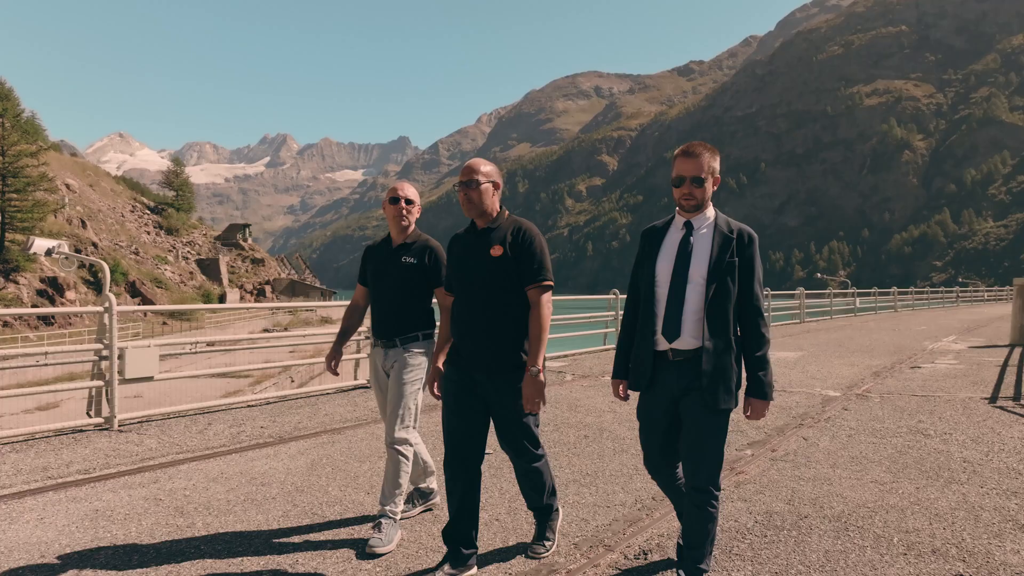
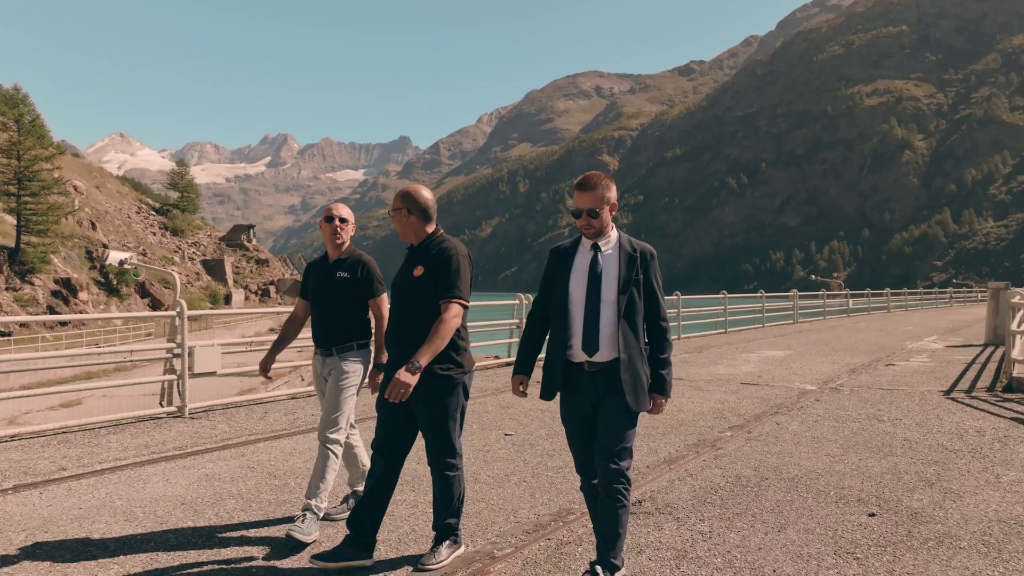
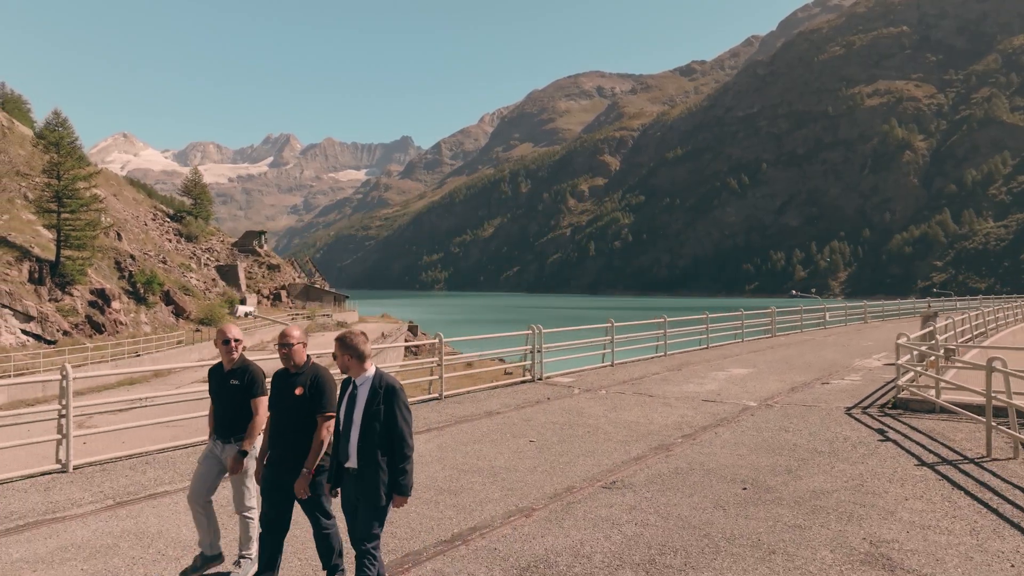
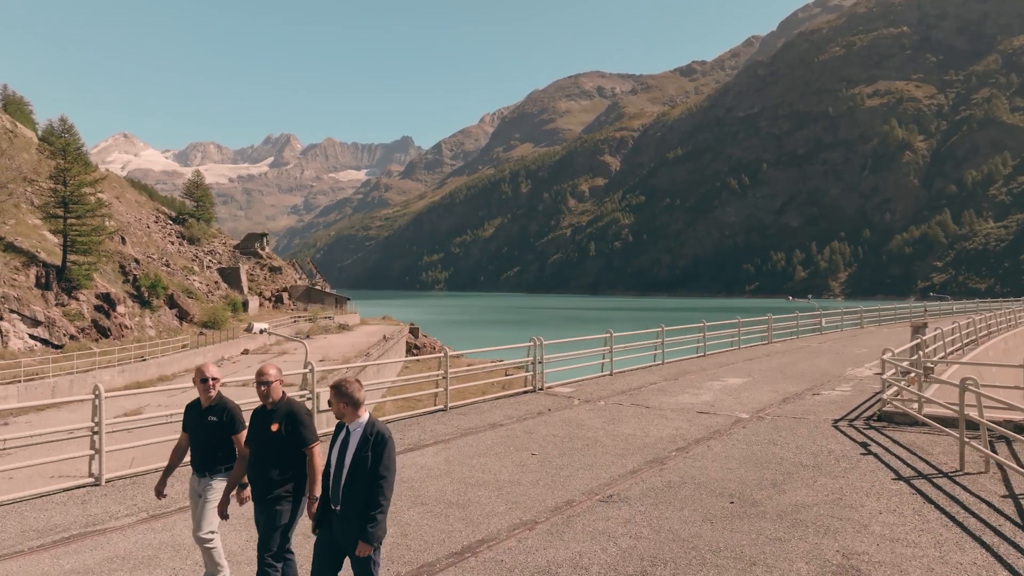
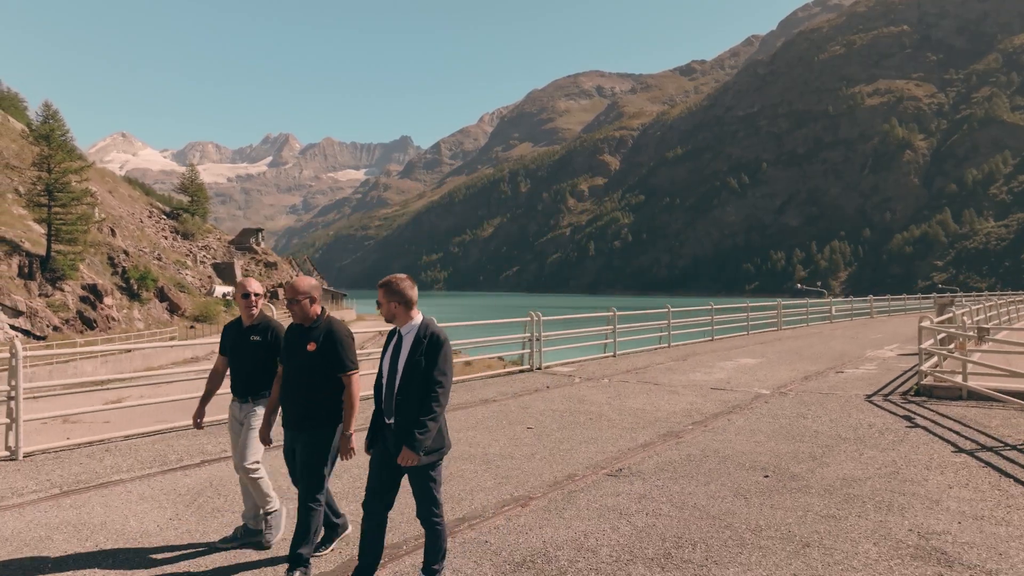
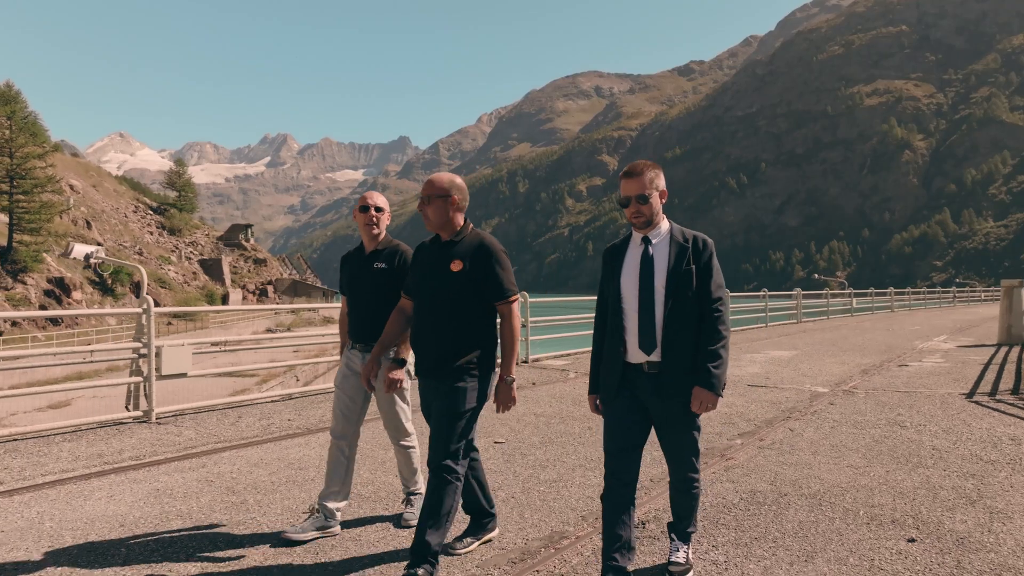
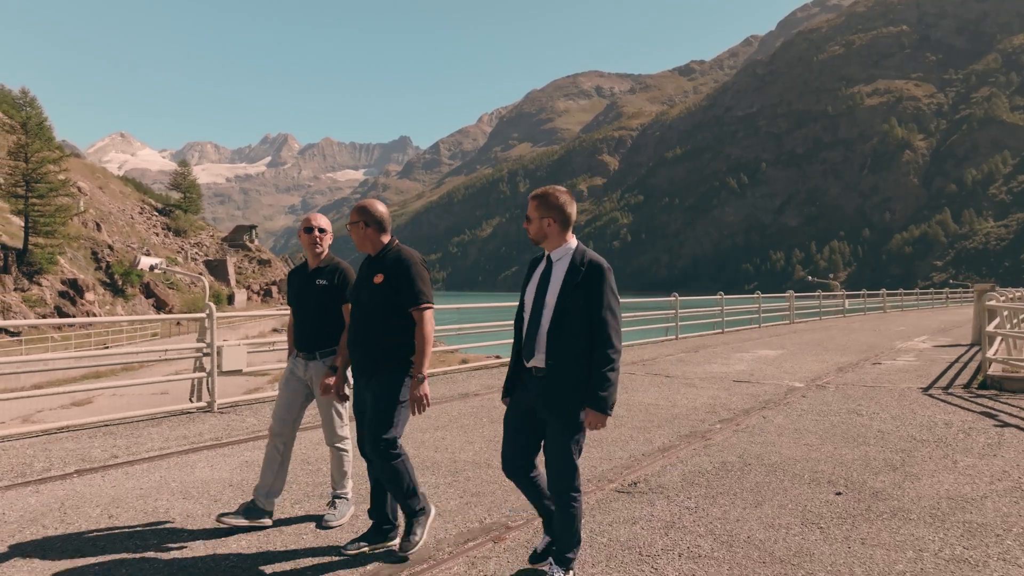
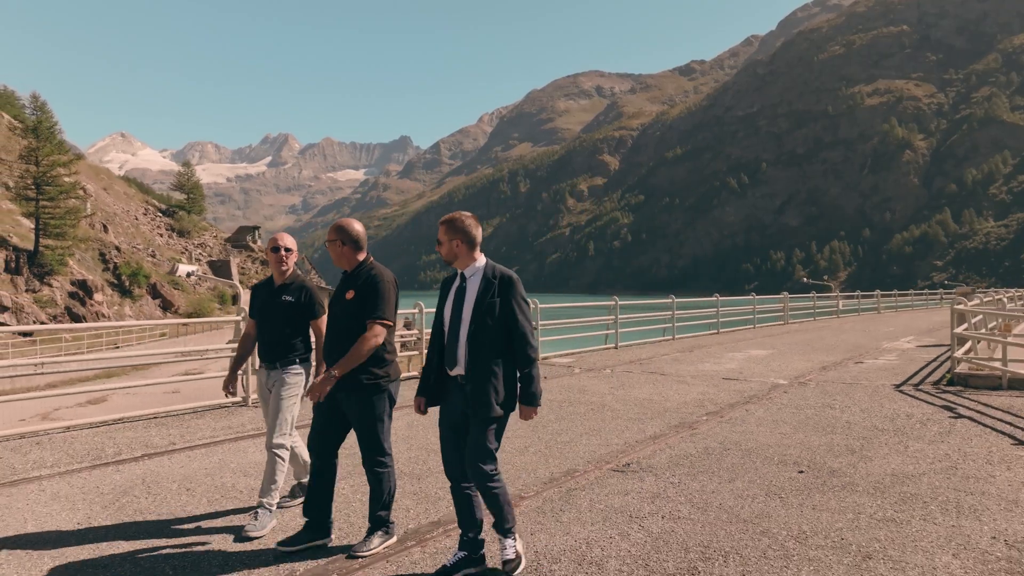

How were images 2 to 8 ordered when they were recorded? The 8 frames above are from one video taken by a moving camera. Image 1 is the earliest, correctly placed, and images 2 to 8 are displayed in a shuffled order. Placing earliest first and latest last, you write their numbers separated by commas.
6, 2, 7, 8, 5, 3, 4
